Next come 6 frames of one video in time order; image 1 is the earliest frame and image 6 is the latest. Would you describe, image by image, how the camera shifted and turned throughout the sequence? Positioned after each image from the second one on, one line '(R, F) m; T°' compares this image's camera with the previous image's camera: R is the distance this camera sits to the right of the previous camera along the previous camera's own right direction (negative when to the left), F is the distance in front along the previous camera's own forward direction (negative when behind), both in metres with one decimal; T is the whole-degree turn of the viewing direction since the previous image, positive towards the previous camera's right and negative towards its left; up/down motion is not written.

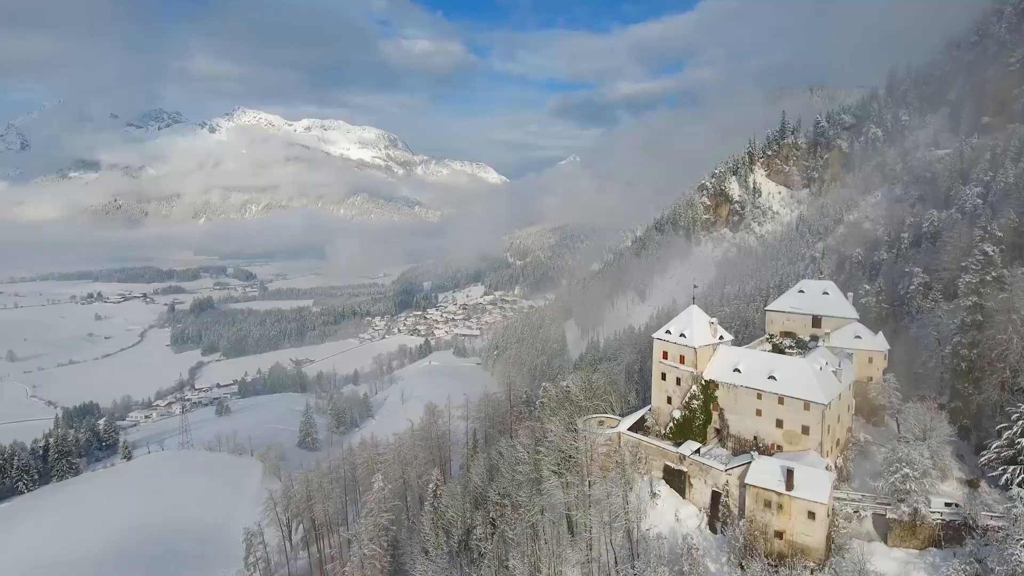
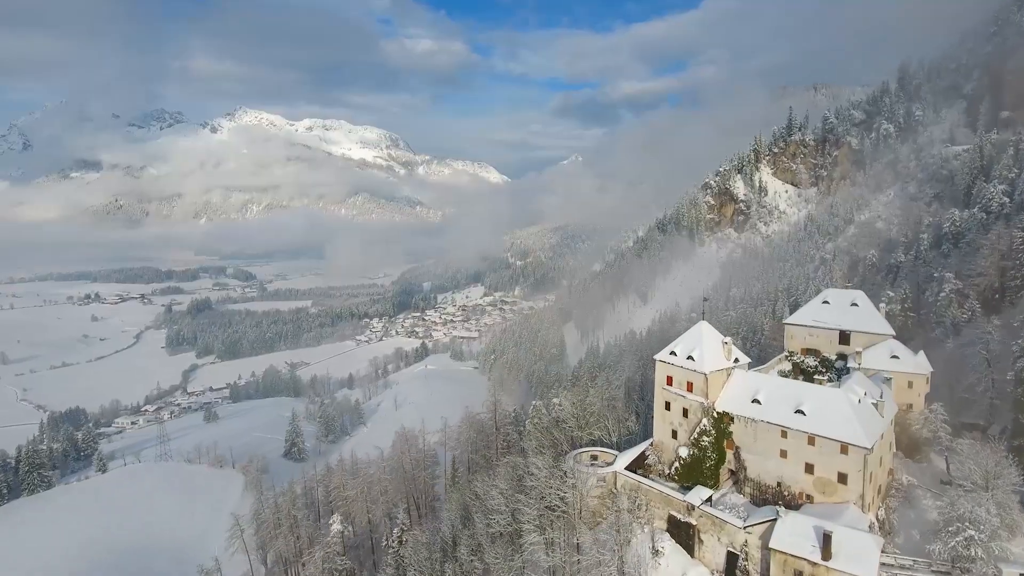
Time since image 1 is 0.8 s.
(+1.0, +3.8) m; 0°
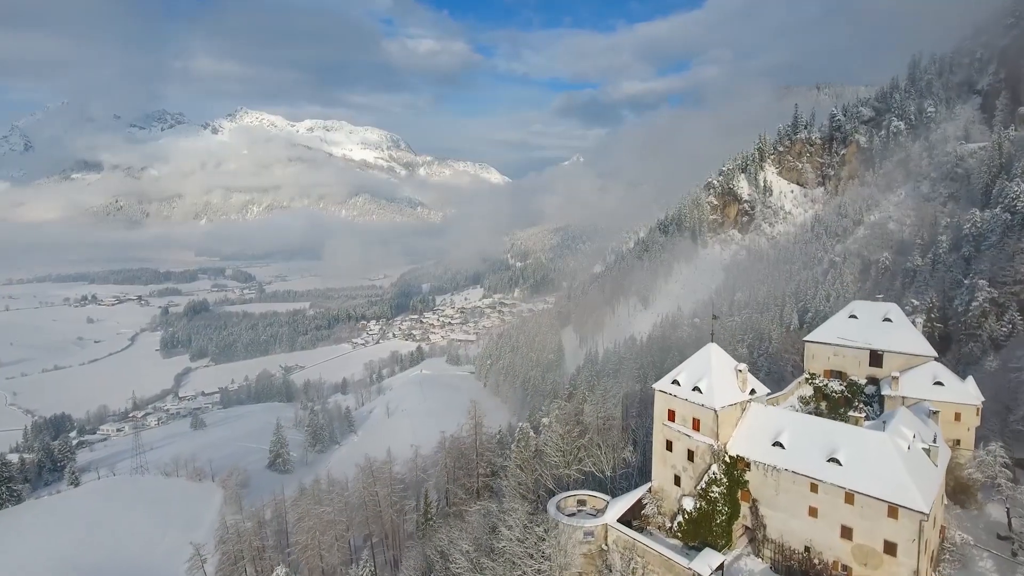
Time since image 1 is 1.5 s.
(+1.0, +3.5) m; 0°
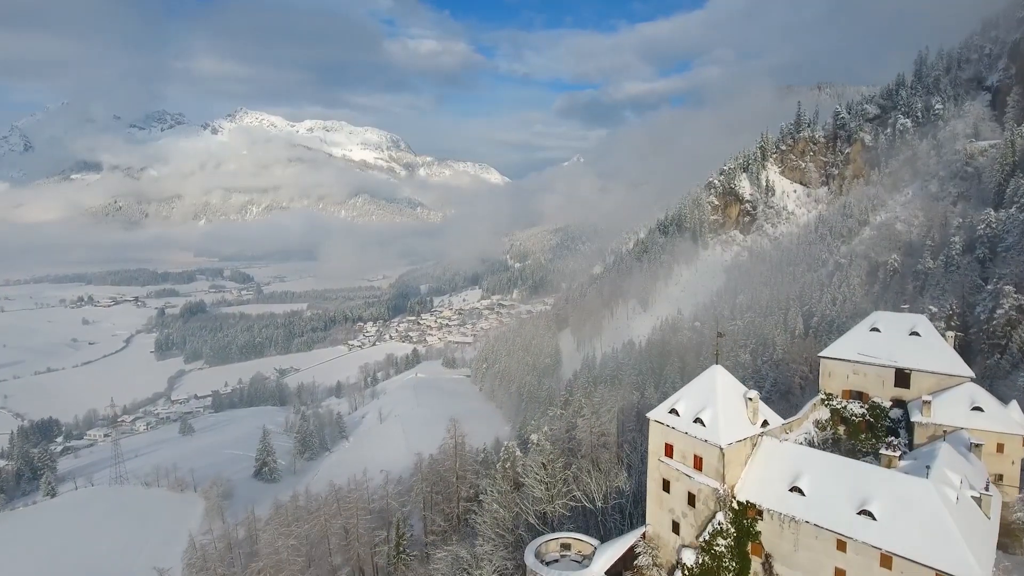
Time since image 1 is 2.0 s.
(+0.8, +2.5) m; 0°
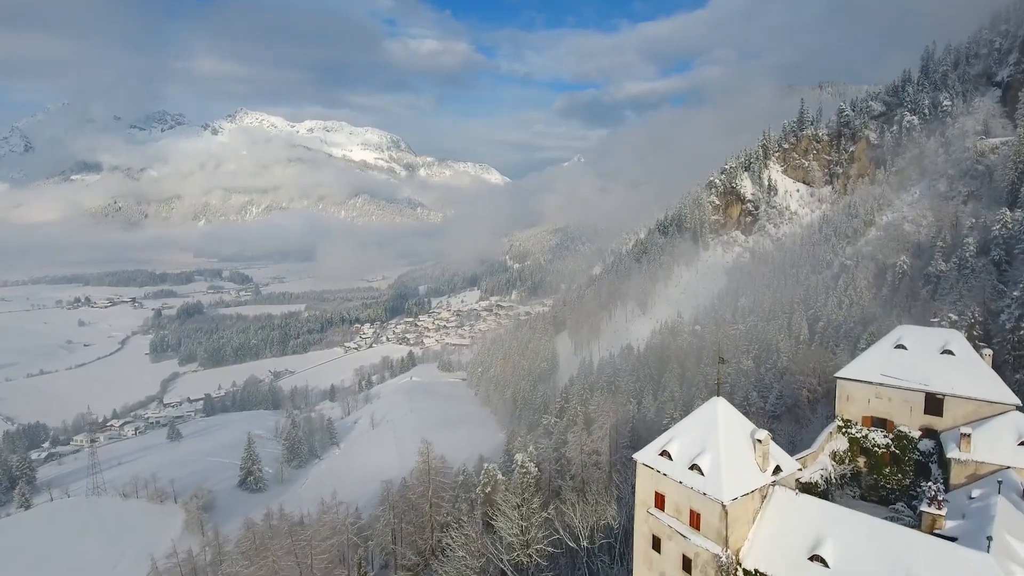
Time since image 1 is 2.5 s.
(+1.0, +2.5) m; 0°
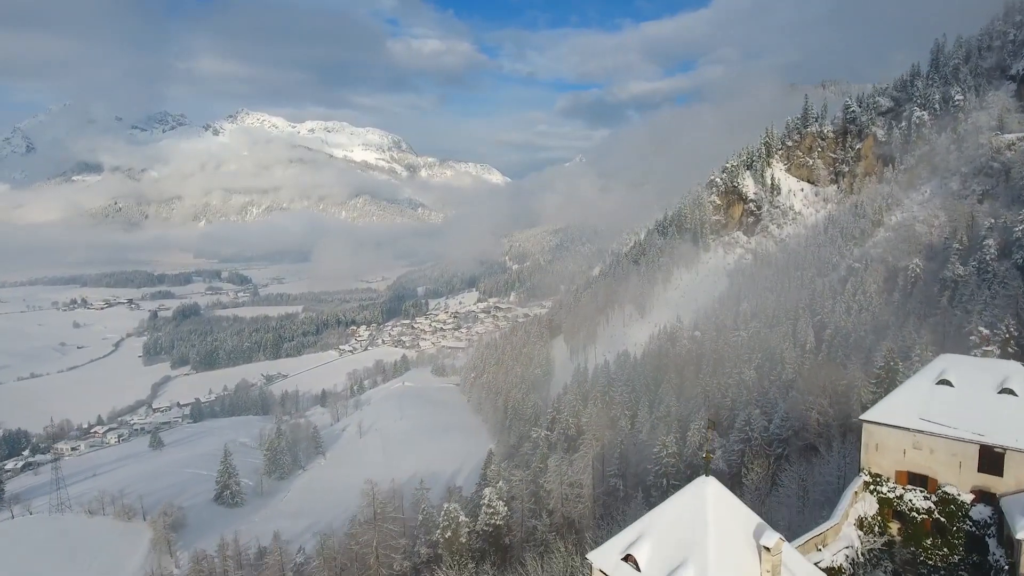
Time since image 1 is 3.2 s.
(+1.6, +3.5) m; 0°
